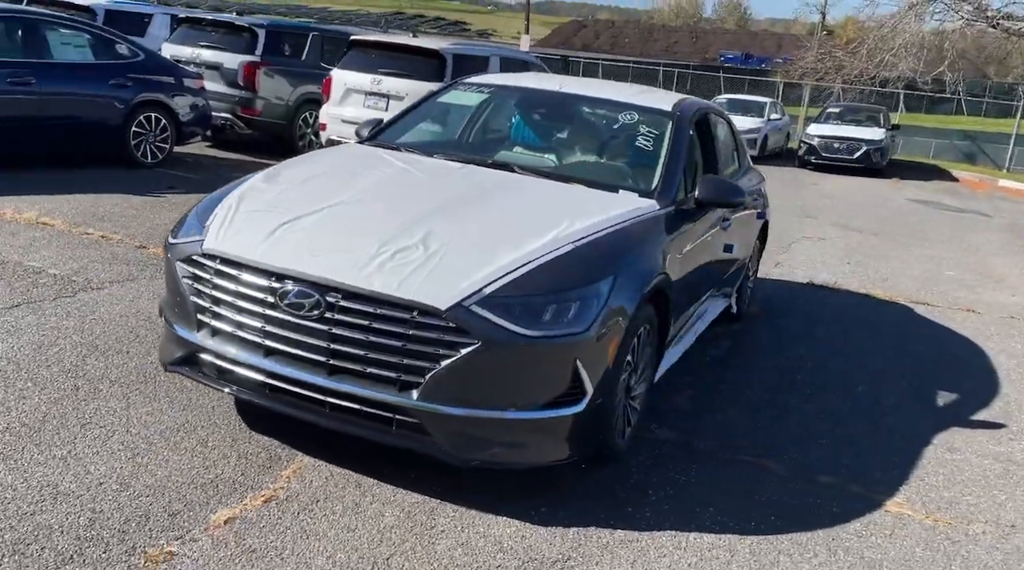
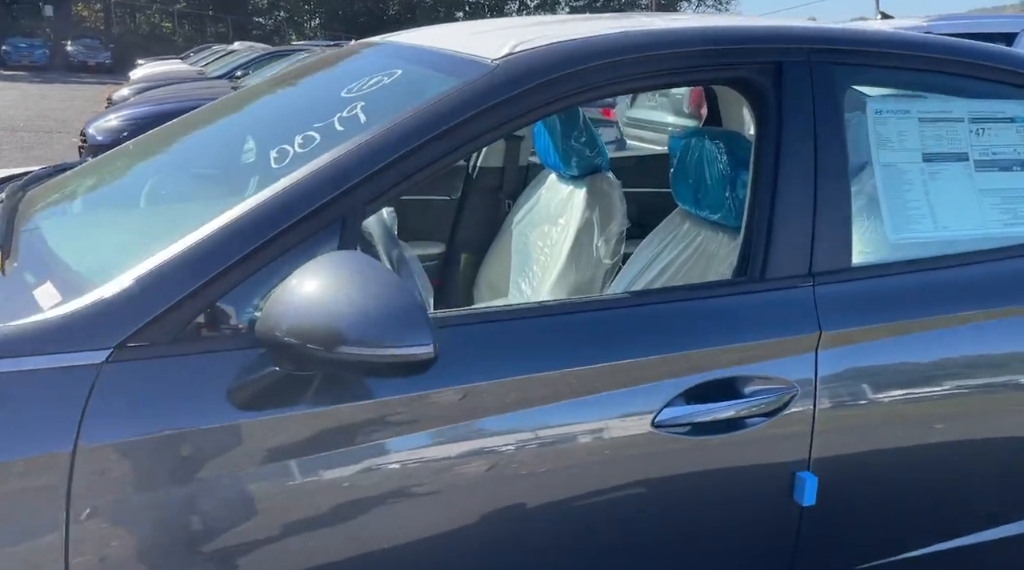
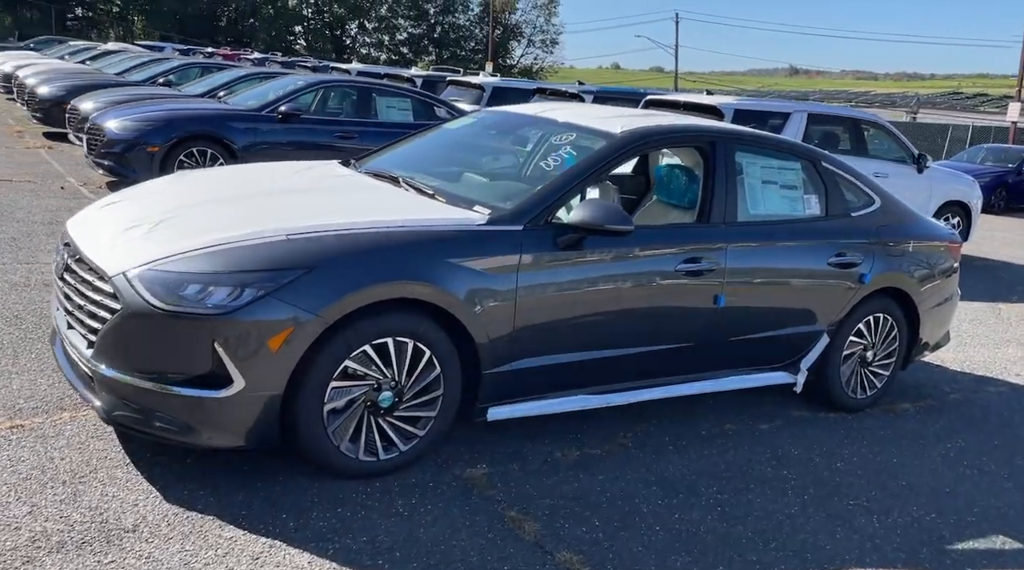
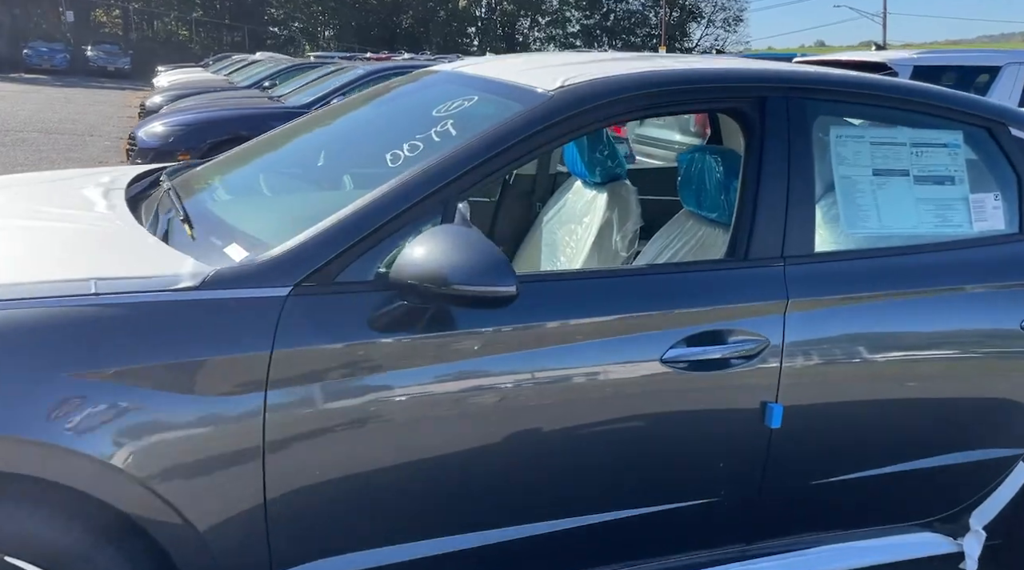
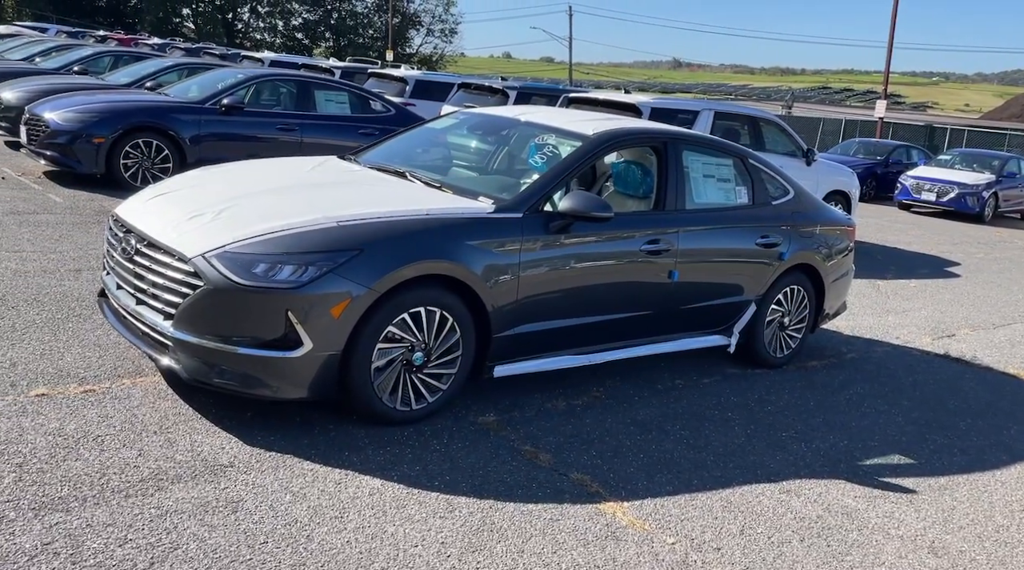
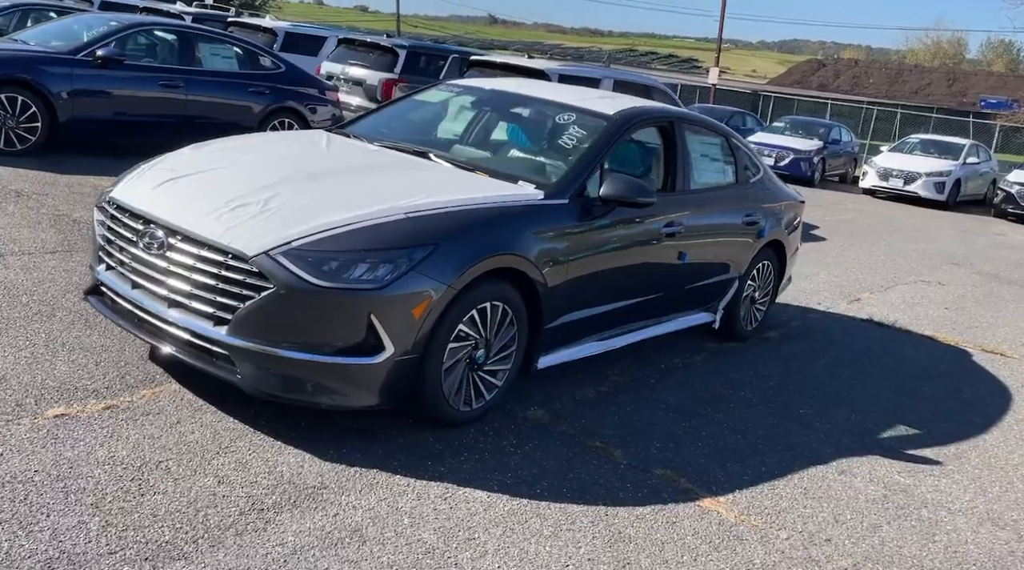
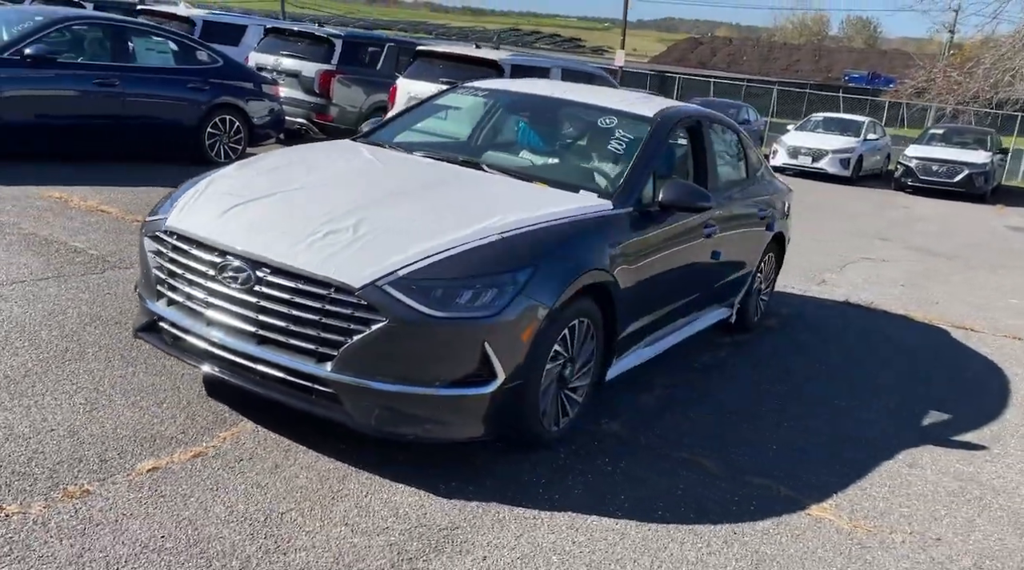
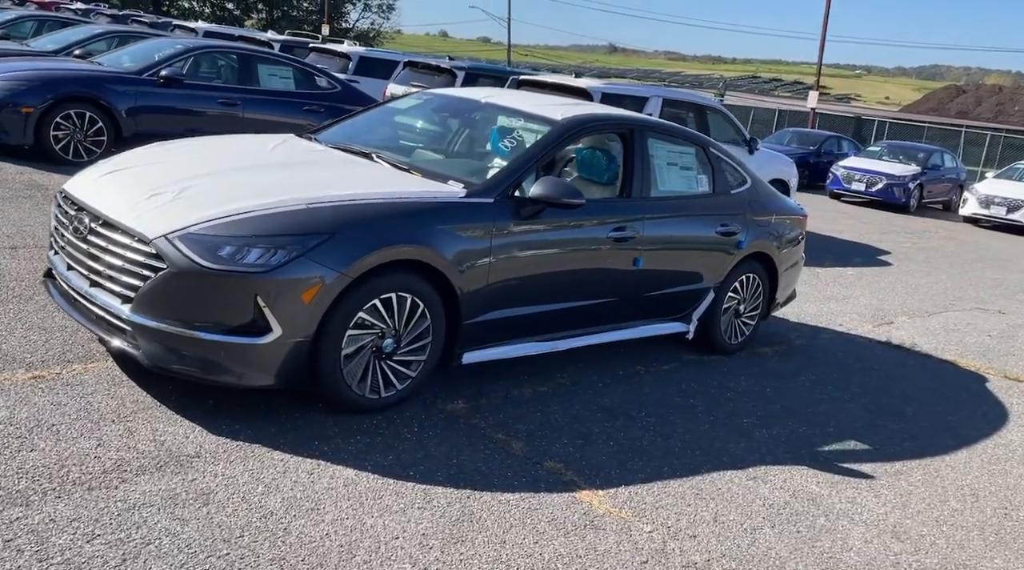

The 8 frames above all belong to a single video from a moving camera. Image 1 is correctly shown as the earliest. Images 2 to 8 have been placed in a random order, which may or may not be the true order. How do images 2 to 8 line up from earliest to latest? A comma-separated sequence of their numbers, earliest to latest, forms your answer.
7, 6, 8, 5, 3, 4, 2
